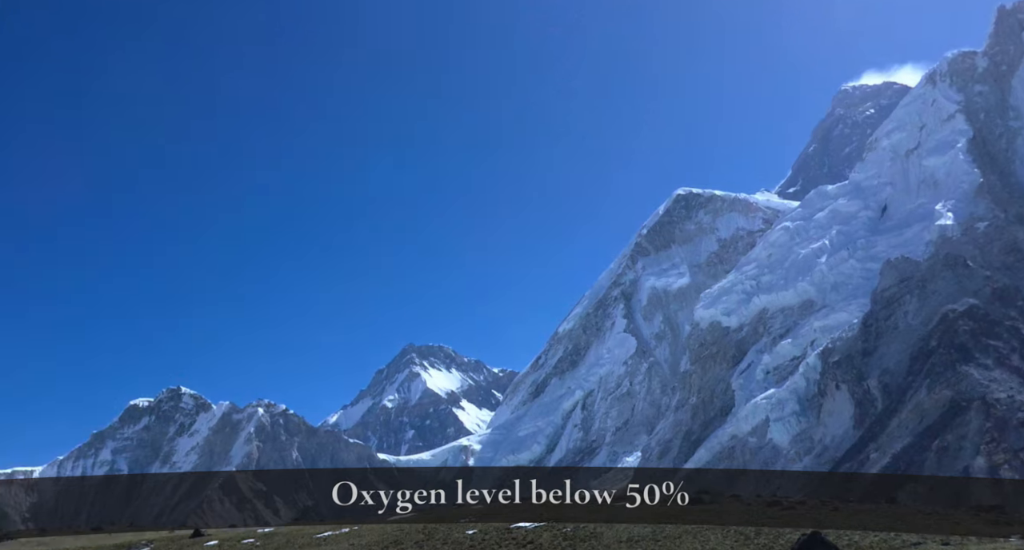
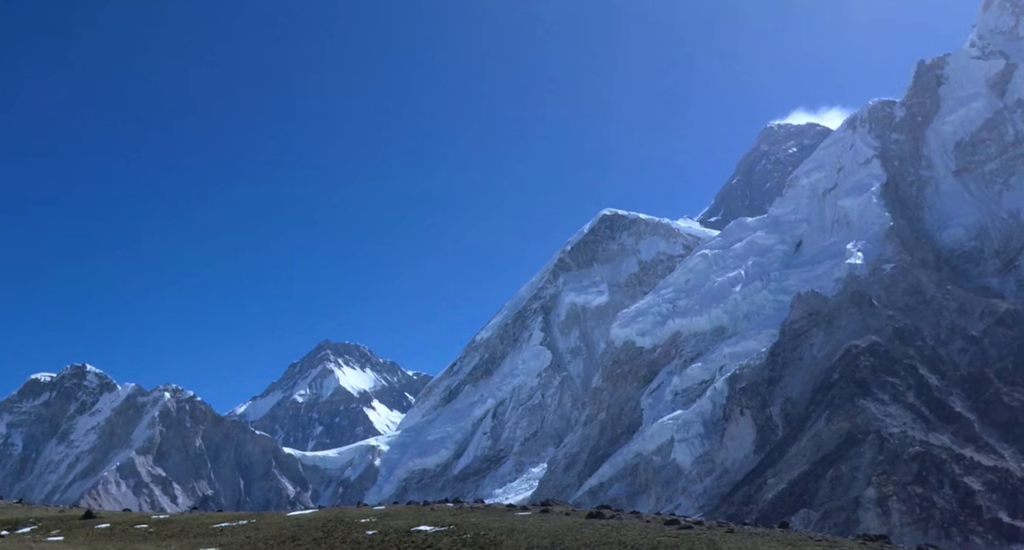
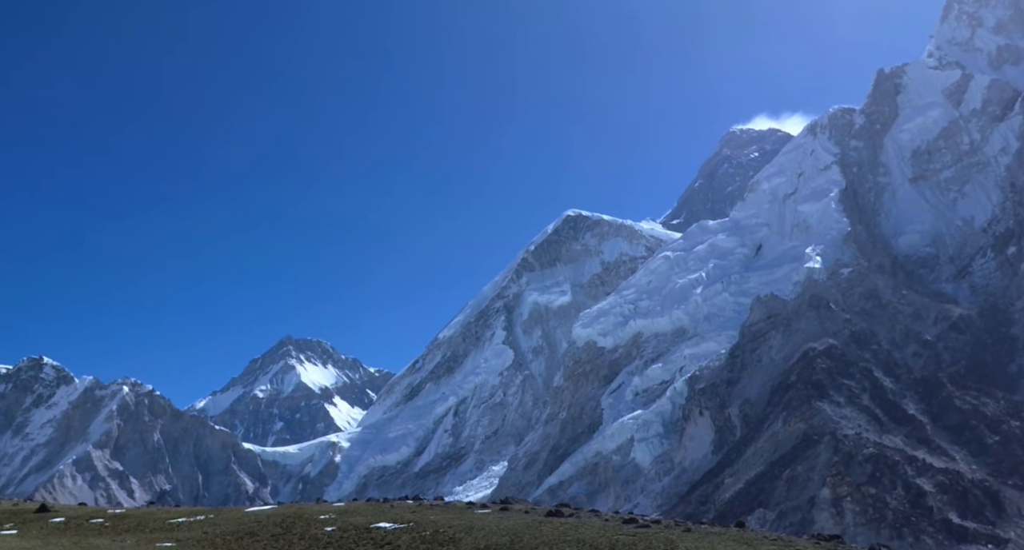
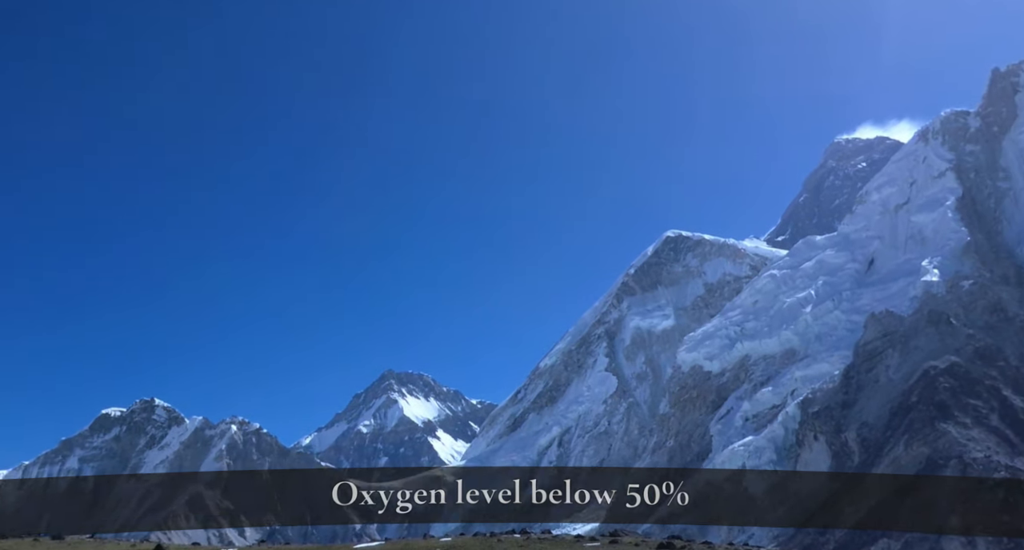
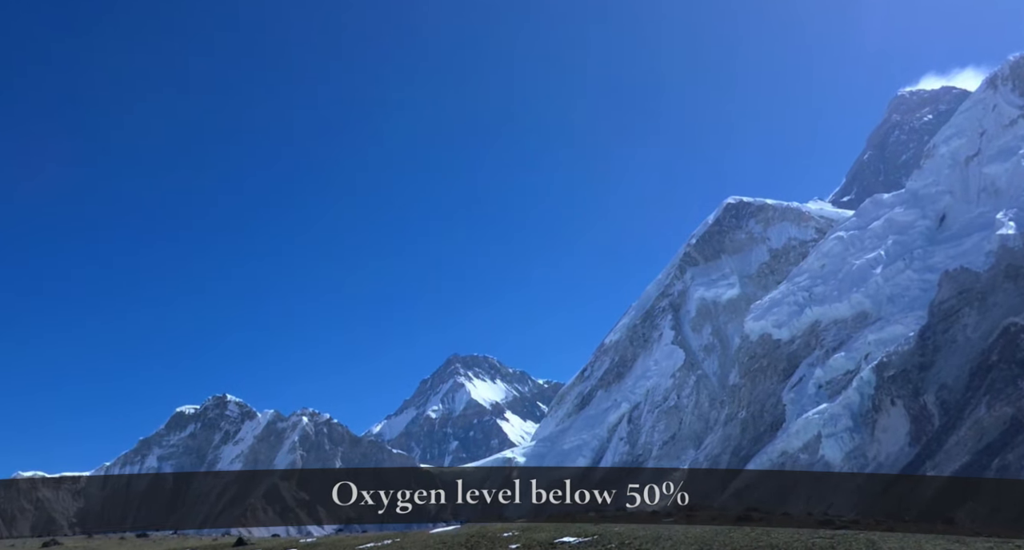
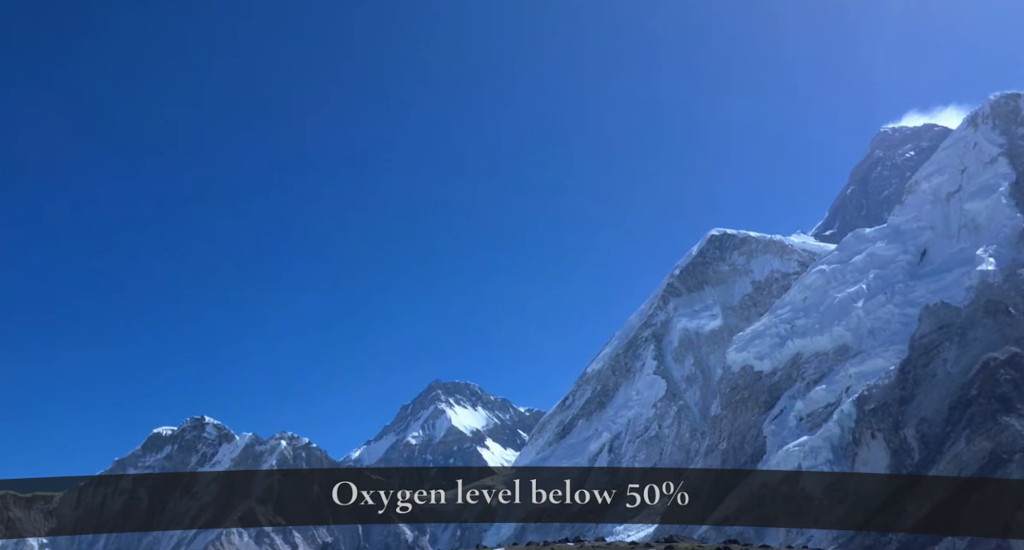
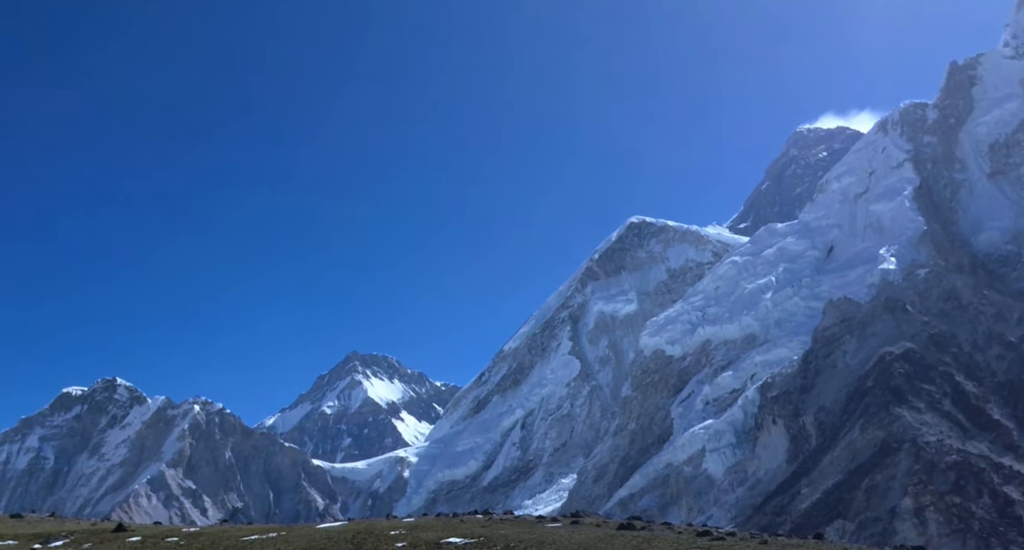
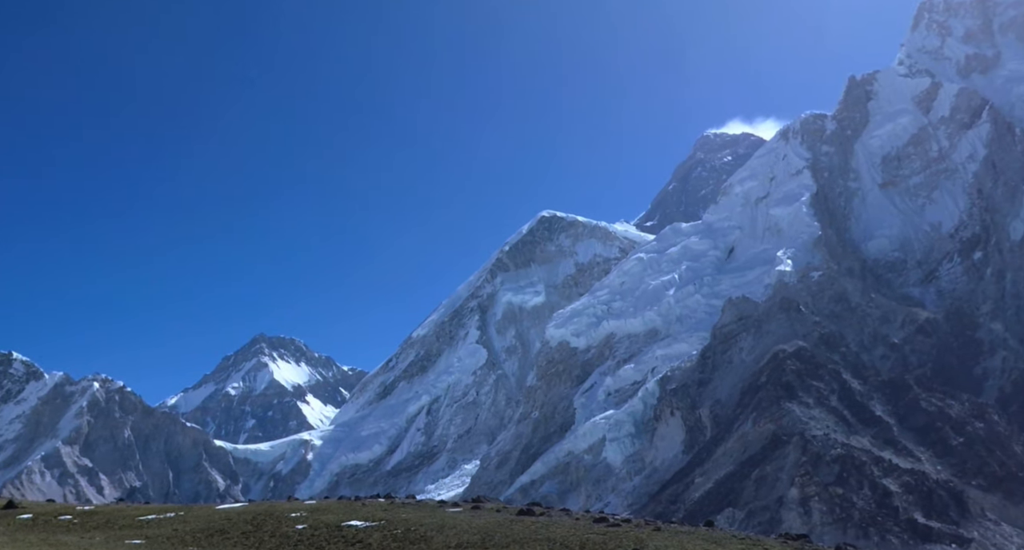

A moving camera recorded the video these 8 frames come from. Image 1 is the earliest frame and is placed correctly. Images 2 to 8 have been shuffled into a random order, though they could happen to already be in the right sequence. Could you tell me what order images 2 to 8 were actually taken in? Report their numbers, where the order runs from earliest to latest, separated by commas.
5, 6, 4, 7, 2, 3, 8
